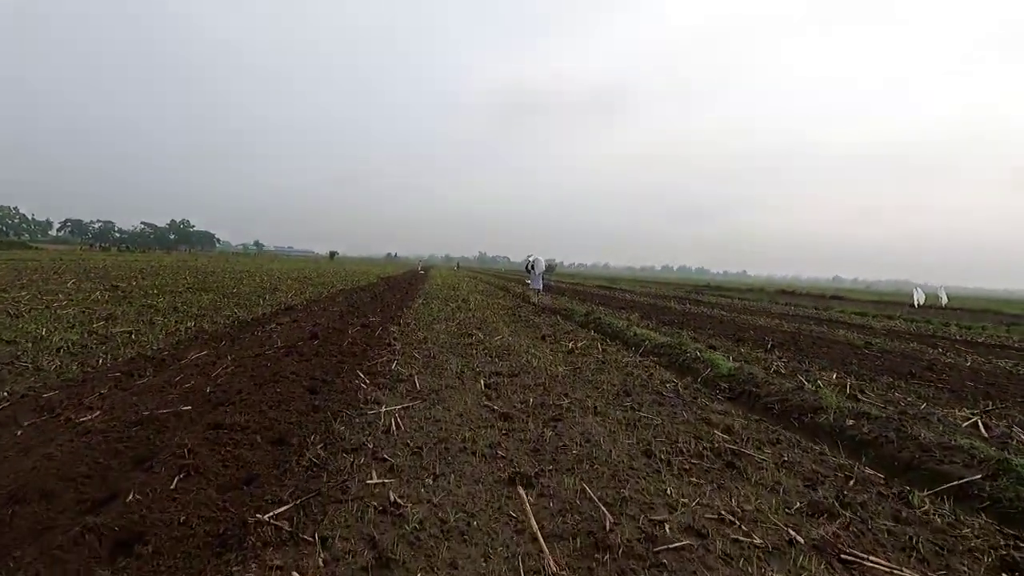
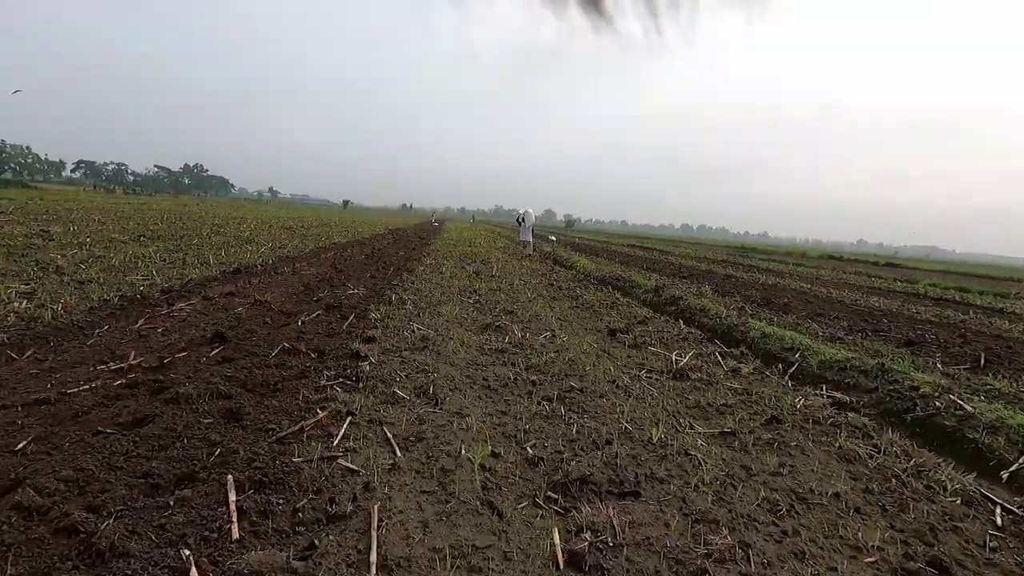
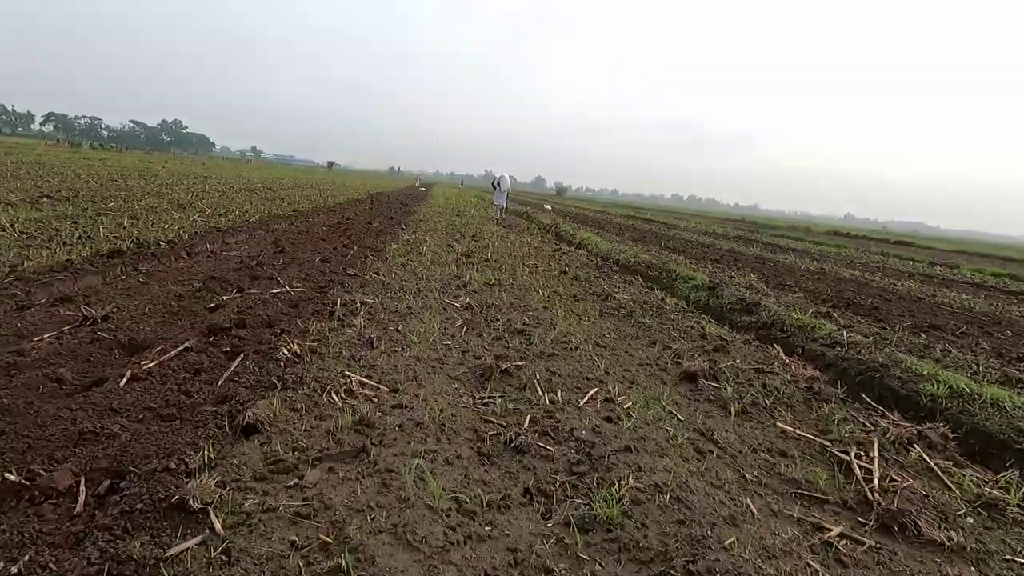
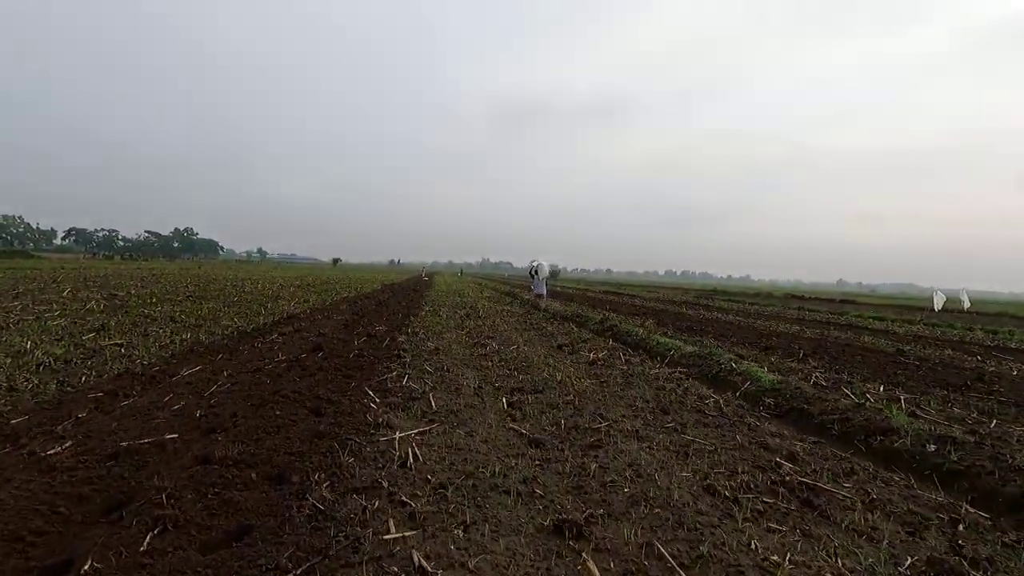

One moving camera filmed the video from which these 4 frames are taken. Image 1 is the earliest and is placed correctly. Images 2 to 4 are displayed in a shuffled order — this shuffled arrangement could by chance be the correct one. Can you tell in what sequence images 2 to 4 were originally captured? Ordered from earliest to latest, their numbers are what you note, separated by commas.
4, 2, 3
